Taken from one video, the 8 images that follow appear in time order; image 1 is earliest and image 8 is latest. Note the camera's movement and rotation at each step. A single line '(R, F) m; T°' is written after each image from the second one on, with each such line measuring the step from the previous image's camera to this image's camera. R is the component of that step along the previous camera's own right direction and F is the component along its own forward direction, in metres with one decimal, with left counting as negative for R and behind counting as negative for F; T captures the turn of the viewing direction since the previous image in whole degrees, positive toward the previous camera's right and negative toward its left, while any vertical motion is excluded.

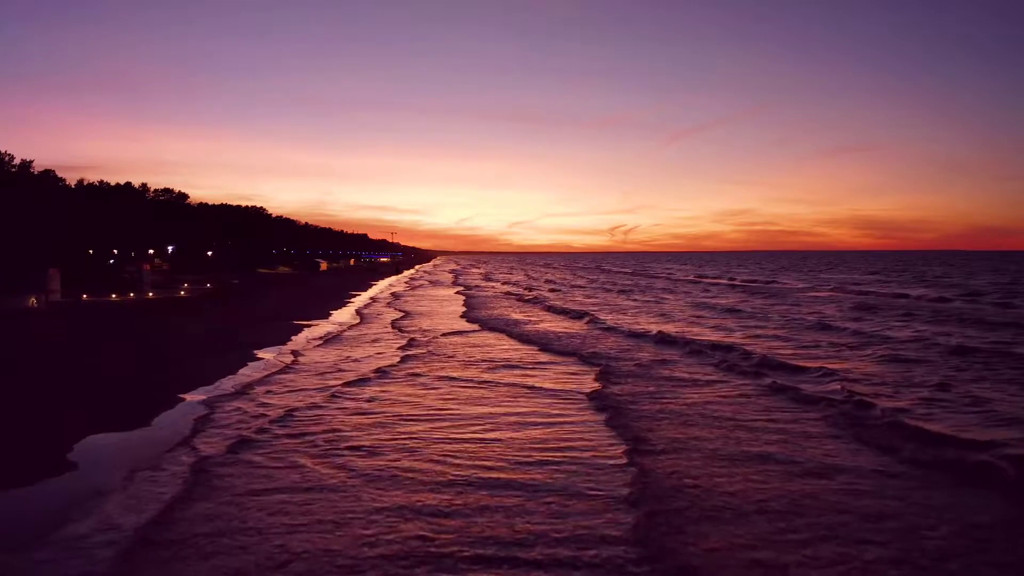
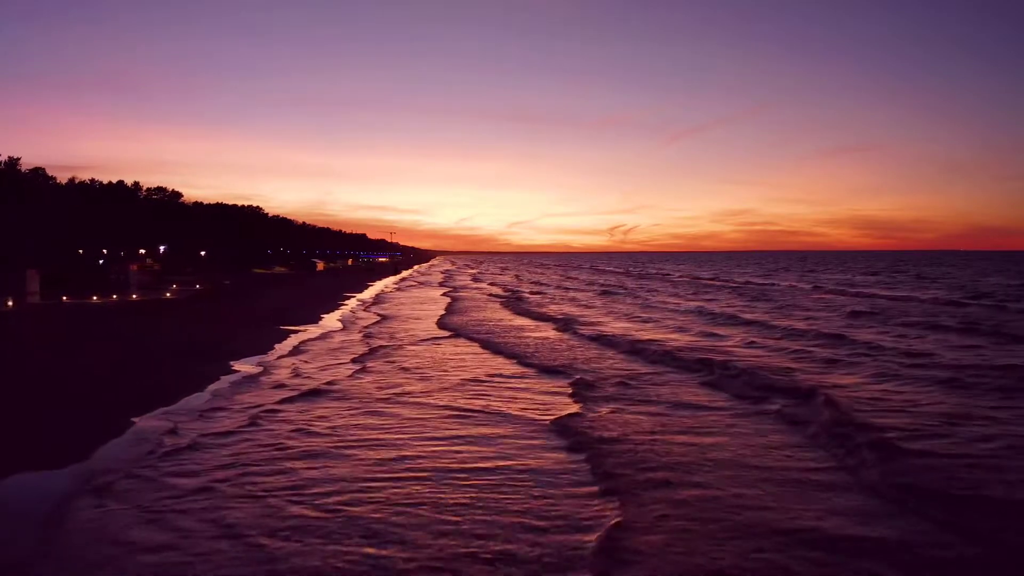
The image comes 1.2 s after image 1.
(+0.5, +1.3) m; 0°
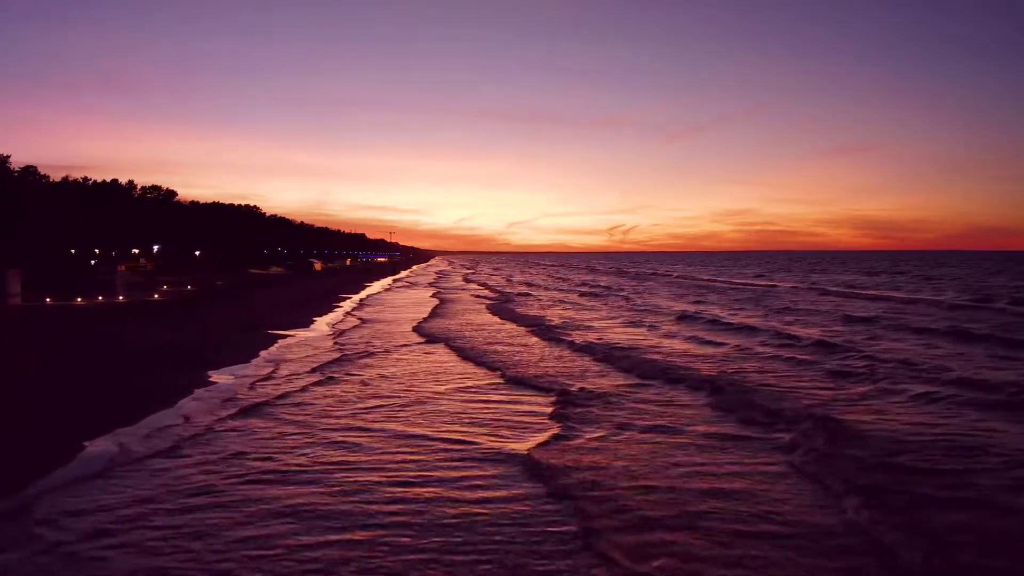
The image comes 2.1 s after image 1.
(+0.3, +1.1) m; 0°
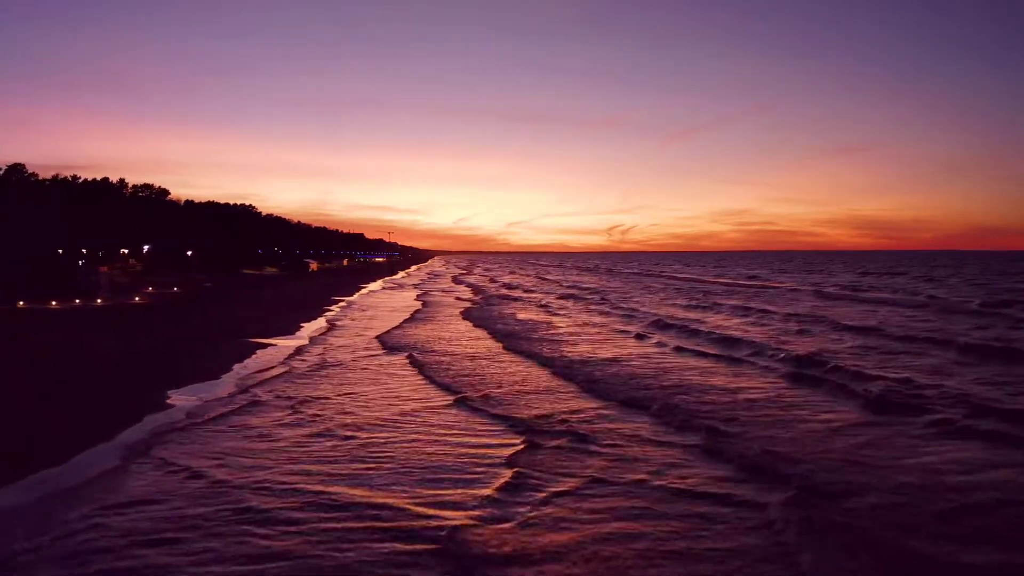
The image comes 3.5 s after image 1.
(+0.4, +1.6) m; 0°
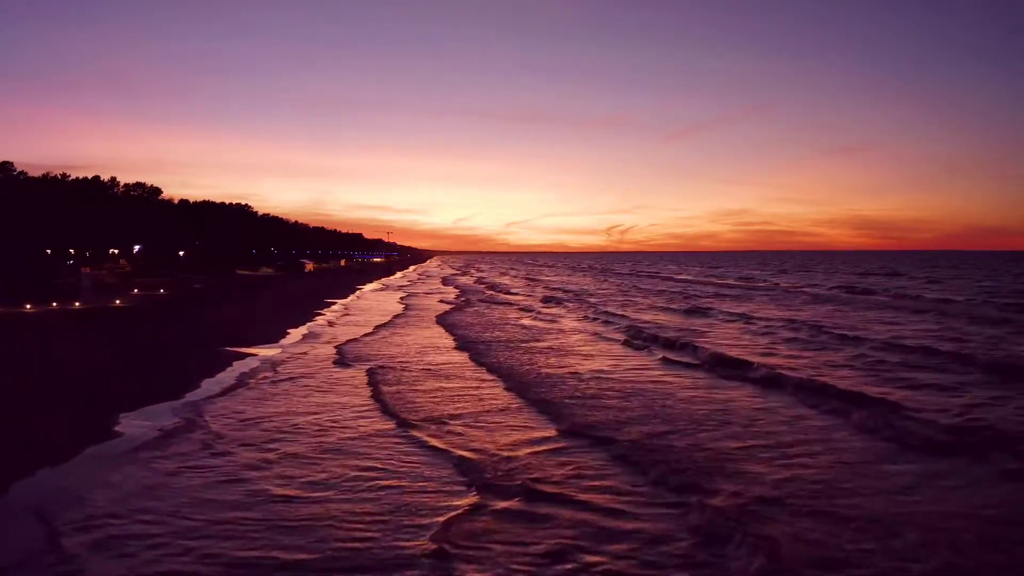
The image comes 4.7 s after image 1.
(+0.3, +1.7) m; 0°
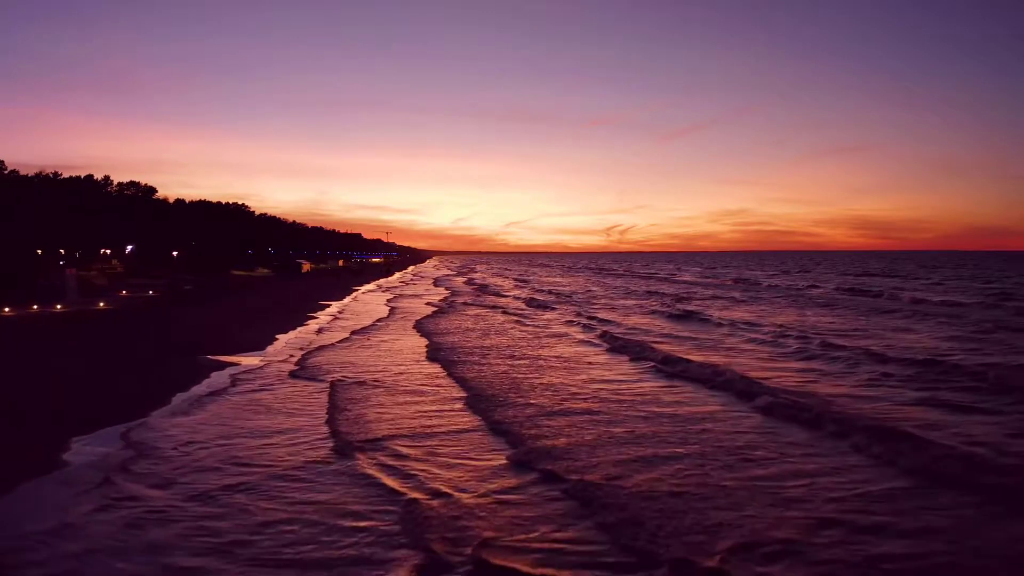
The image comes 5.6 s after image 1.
(-0.1, +1.8) m; 0°
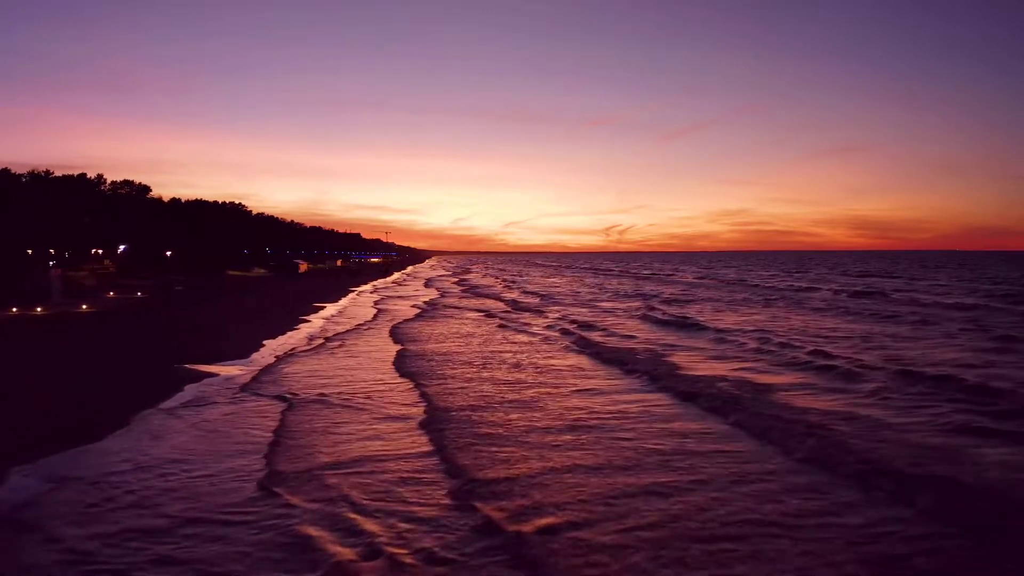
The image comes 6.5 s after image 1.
(0.0, +1.8) m; 0°
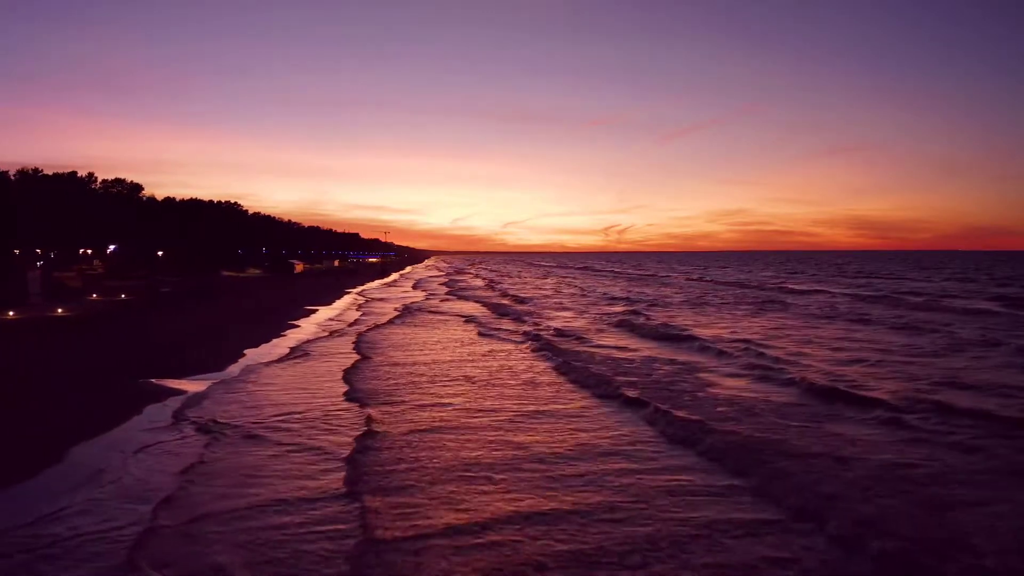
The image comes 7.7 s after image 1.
(-0.2, +2.6) m; 0°
